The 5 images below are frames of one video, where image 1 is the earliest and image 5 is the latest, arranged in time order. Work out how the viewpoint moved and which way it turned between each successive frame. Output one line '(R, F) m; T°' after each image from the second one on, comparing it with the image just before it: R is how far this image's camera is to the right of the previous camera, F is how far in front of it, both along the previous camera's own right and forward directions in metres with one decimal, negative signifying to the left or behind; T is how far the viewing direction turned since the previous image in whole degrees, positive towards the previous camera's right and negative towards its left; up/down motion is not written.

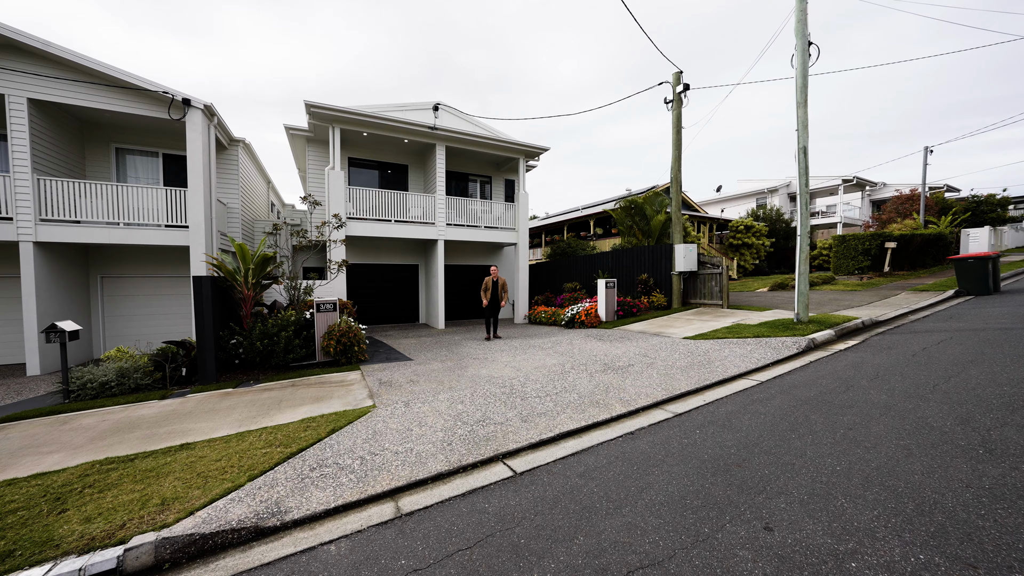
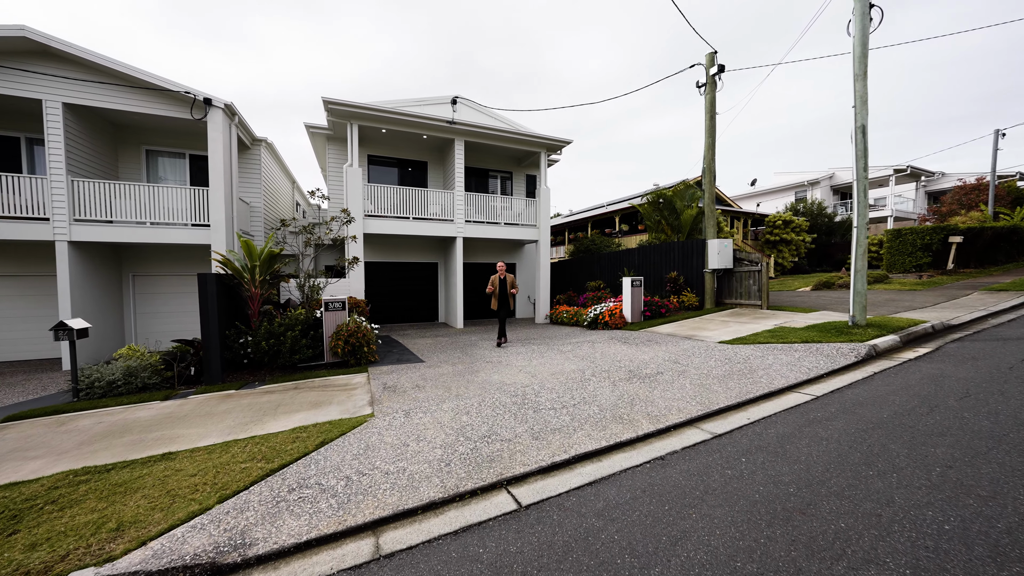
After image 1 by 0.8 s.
(+0.1, +0.4) m; -4°
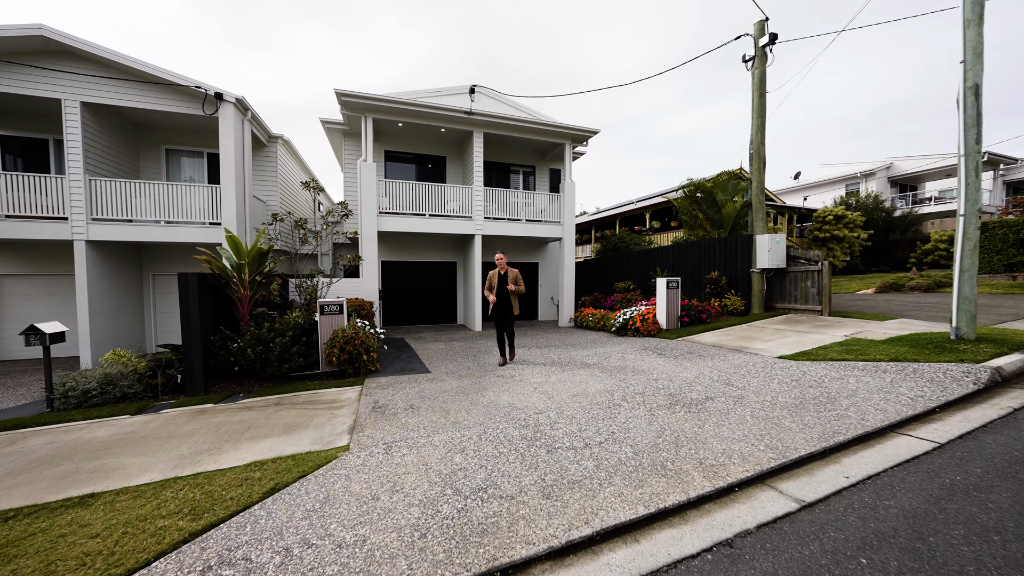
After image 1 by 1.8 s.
(+0.1, +0.8) m; -4°
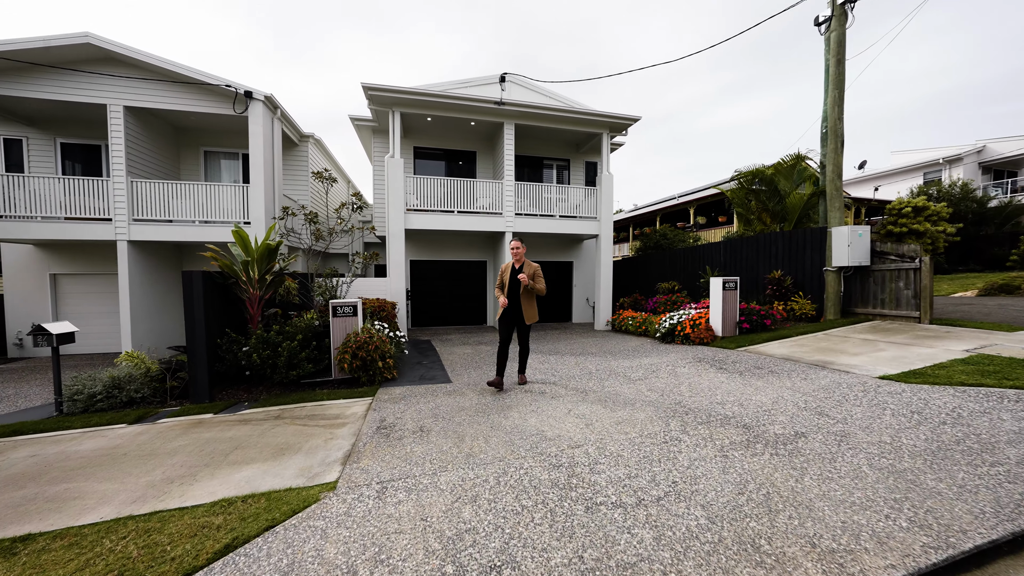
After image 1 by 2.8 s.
(0.0, +0.7) m; -5°
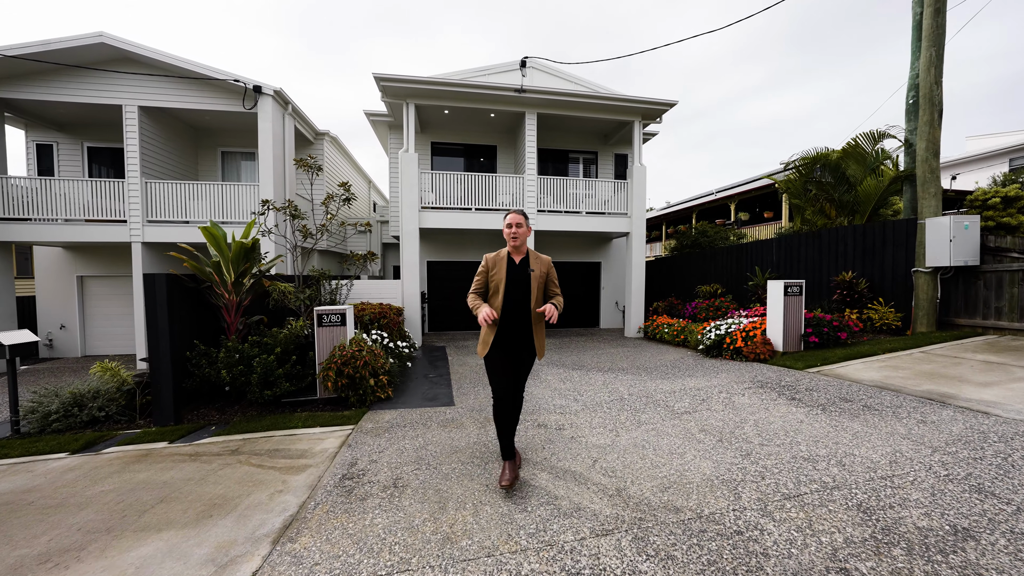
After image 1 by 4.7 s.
(+0.2, +0.8) m; -4°
